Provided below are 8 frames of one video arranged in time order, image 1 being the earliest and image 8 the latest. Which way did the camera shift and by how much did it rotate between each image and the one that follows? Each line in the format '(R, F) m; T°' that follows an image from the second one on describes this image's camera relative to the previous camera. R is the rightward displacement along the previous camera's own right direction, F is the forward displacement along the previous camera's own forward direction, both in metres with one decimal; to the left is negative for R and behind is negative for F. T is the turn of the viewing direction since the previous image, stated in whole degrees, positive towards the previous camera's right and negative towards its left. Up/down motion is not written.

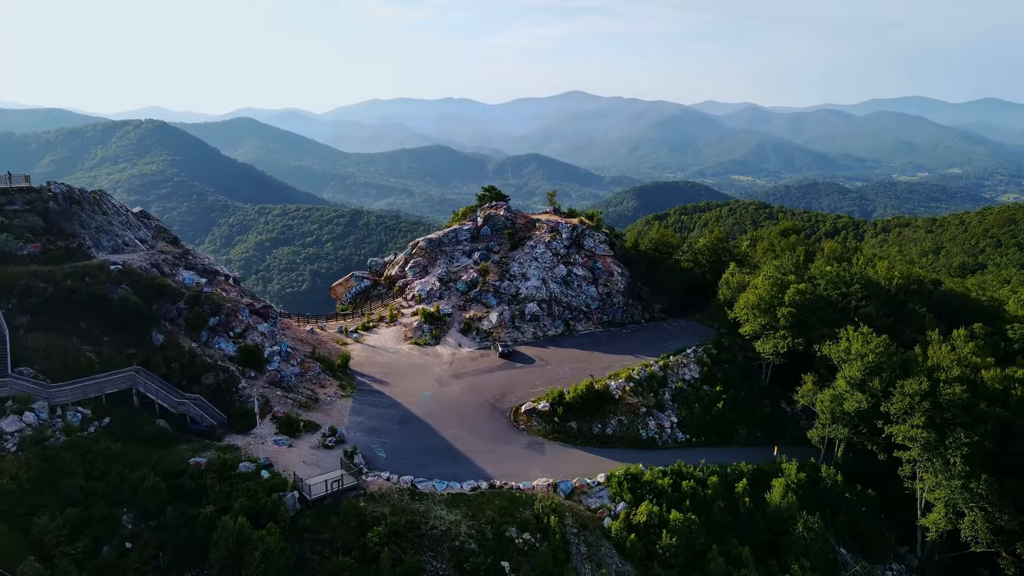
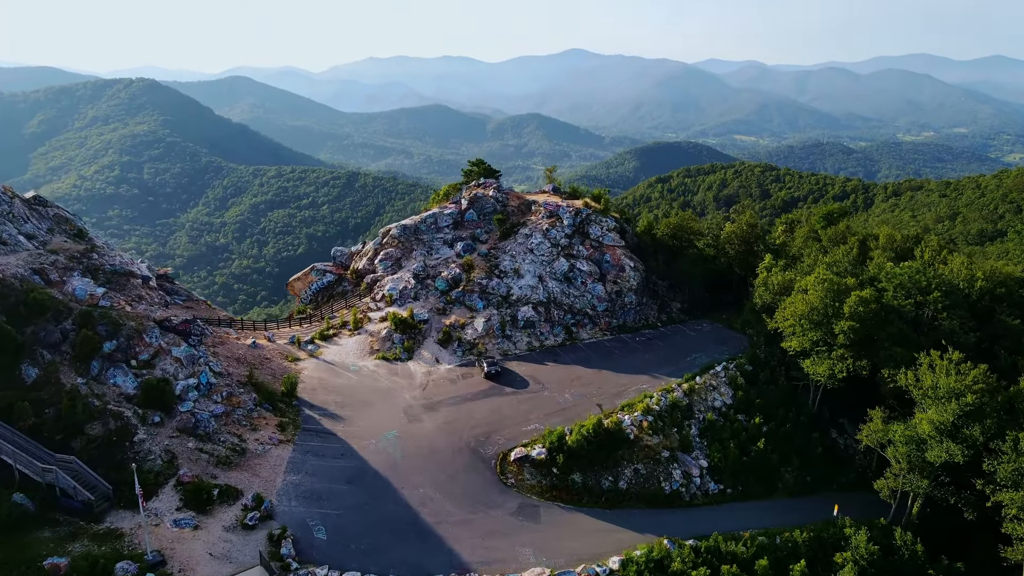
(+0.6, +9.0) m; 0°
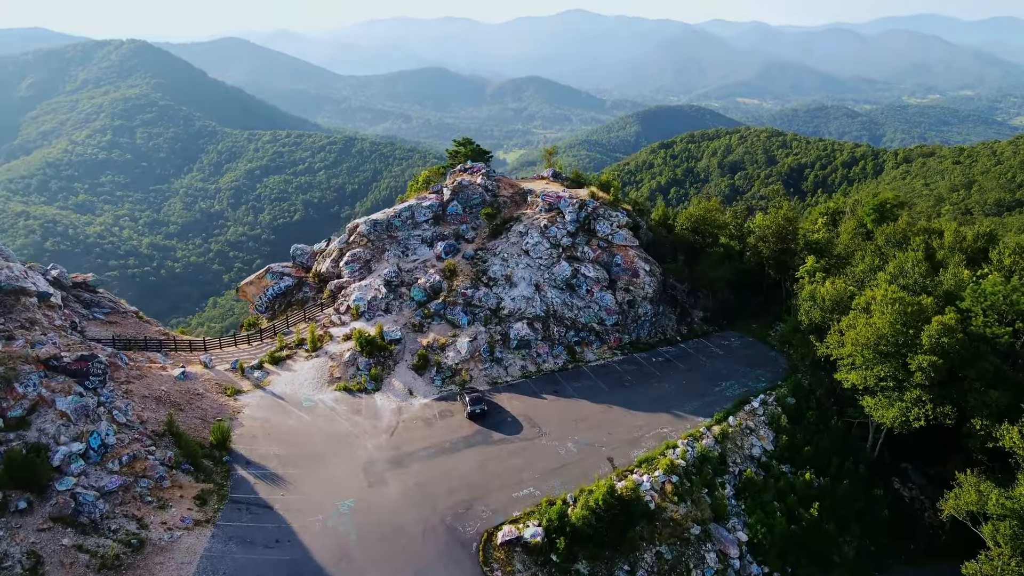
(+0.4, +7.4) m; 0°
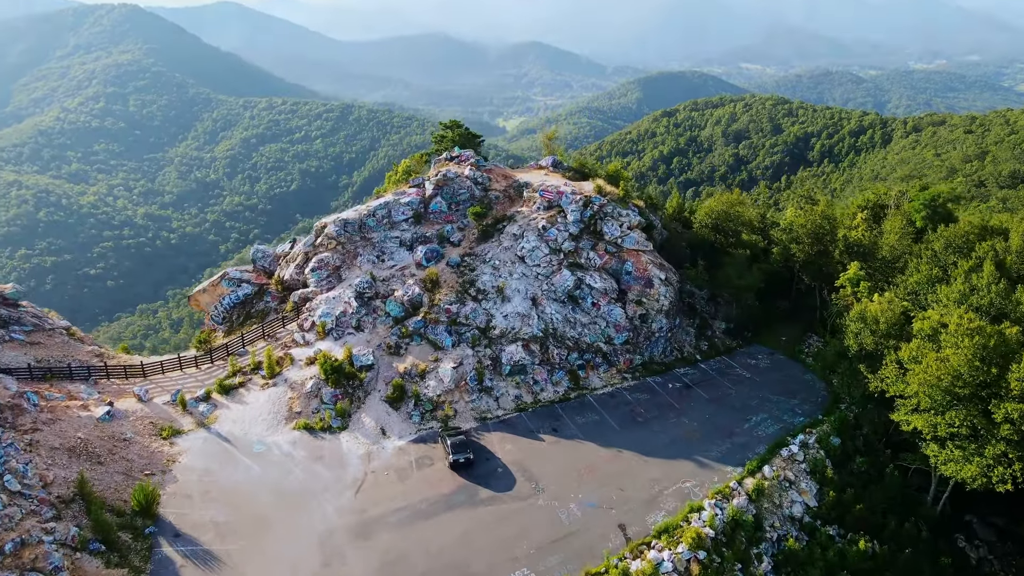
(+0.3, +5.3) m; 0°
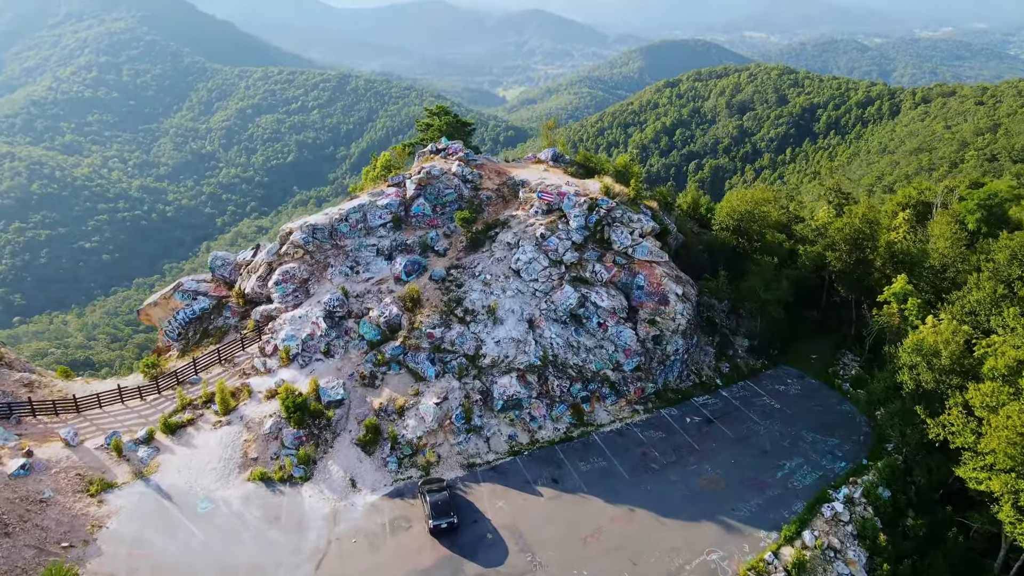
(+0.2, +4.3) m; 0°
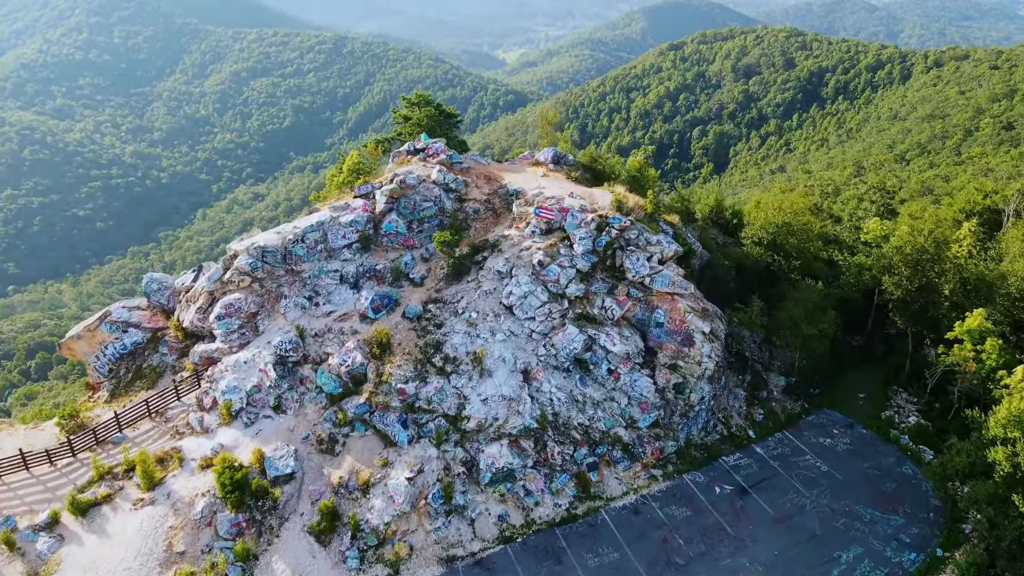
(+0.3, +5.0) m; 0°
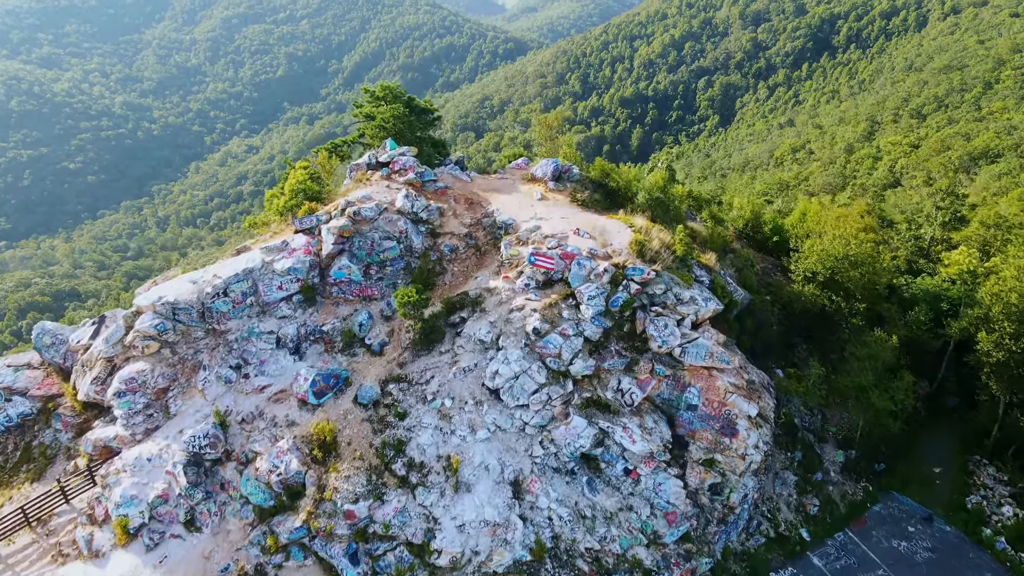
(+0.3, +5.5) m; 0°
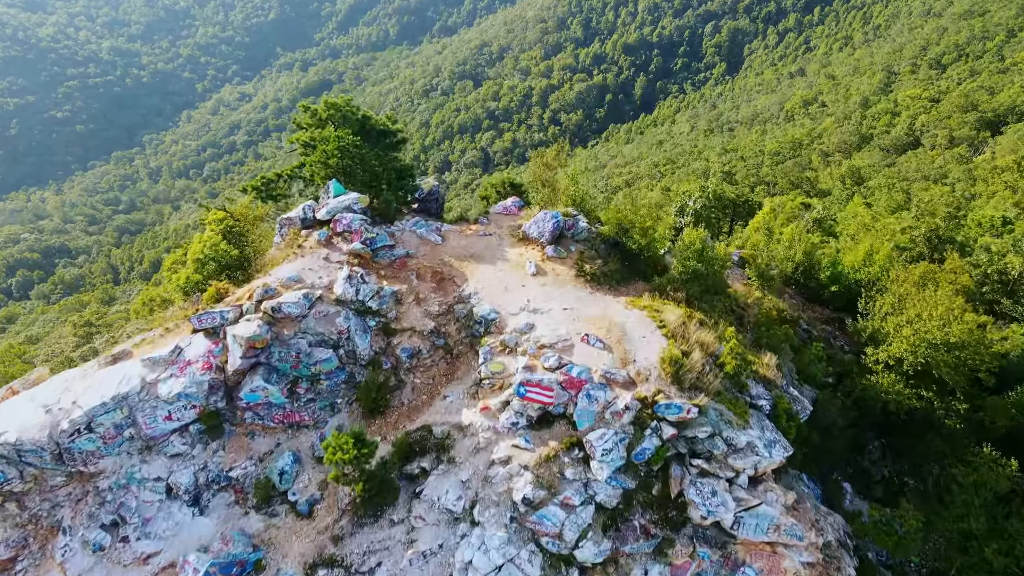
(+0.3, +5.3) m; 0°
